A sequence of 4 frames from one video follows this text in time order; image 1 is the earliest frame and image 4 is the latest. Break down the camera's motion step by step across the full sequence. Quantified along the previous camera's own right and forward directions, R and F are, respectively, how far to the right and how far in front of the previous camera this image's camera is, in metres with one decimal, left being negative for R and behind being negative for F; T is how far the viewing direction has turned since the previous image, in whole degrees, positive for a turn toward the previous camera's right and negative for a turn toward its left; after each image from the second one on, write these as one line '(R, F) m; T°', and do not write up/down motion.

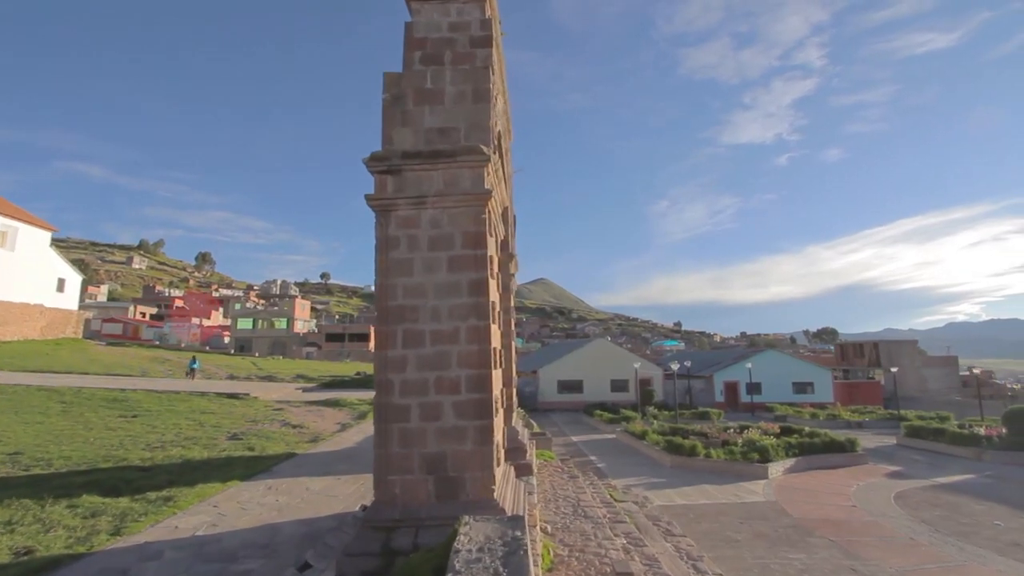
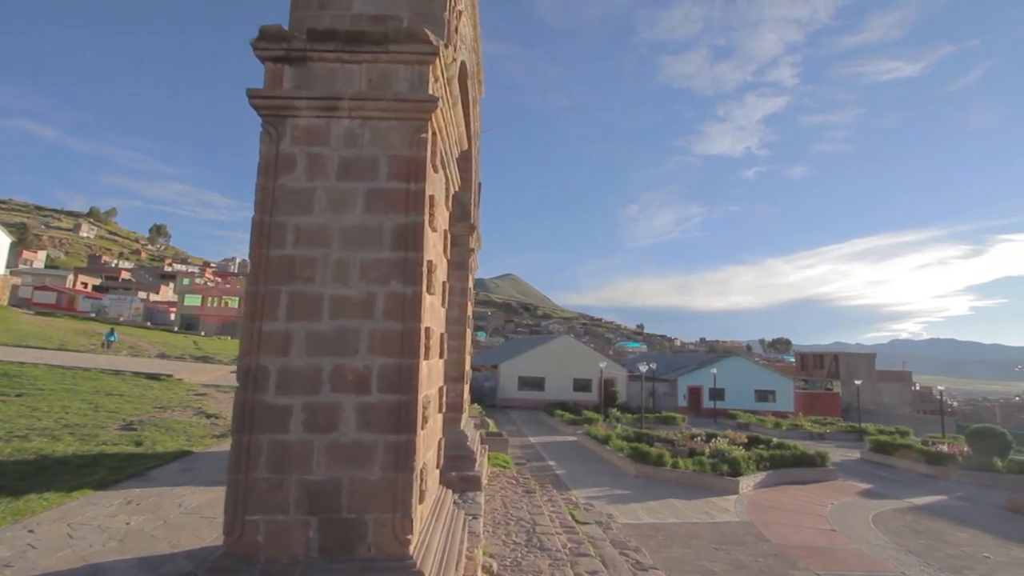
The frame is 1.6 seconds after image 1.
(+0.2, +1.5) m; +4°
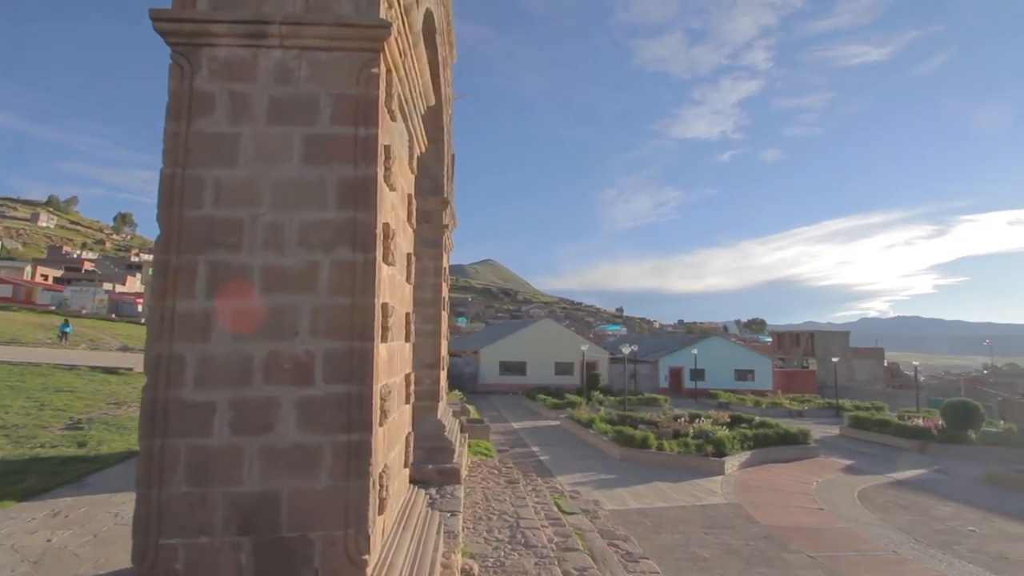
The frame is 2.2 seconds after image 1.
(0.0, +0.5) m; +2°
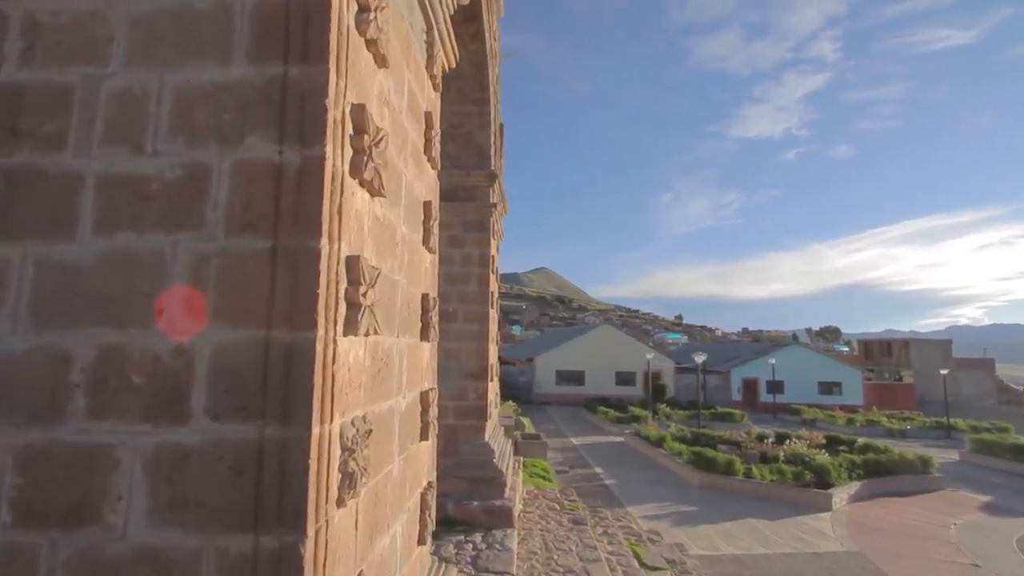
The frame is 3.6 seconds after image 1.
(-0.1, +1.4) m; -6°
